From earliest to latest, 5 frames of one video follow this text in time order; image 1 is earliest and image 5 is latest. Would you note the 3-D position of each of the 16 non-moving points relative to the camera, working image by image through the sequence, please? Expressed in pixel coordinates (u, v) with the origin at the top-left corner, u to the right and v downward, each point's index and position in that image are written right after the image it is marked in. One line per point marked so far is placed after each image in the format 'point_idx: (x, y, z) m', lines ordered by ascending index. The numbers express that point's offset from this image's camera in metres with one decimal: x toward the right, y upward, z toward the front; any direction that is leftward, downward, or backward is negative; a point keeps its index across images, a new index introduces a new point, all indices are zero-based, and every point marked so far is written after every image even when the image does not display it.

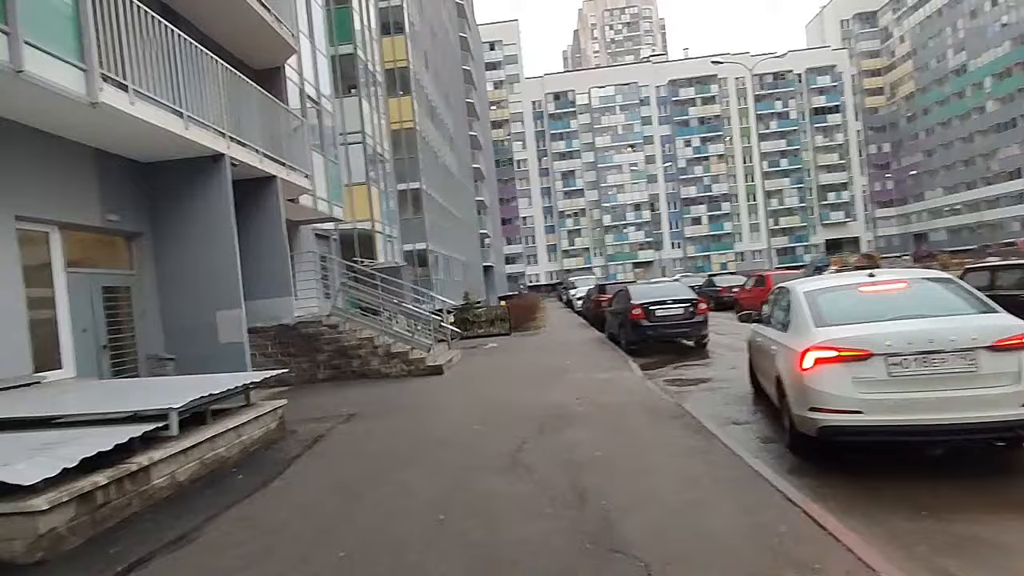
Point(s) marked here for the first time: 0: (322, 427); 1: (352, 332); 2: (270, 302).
0: (-2.8, -2.1, +8.7) m
1: (-3.9, -1.1, +14.1) m
2: (-5.7, -0.3, +13.7) m
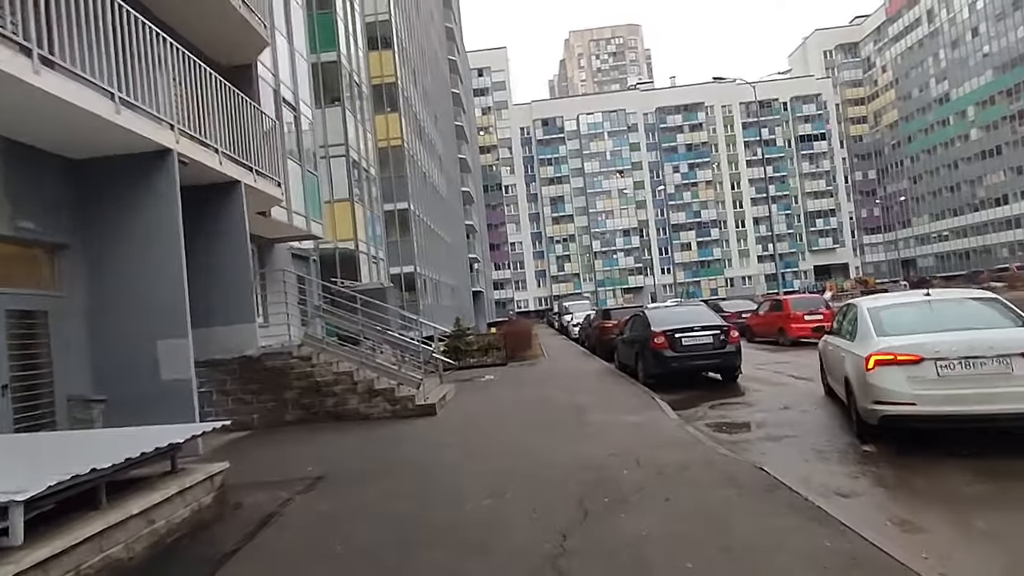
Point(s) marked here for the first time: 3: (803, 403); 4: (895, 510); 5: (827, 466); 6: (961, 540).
0: (-2.6, -2.3, +6.6) m
1: (-3.8, -1.6, +12.0) m
2: (-5.6, -0.8, +11.5) m
3: (+5.3, -2.1, +10.7) m
4: (+3.5, -2.0, +5.3) m
5: (+3.6, -2.0, +6.7) m
6: (+3.5, -2.0, +4.6) m
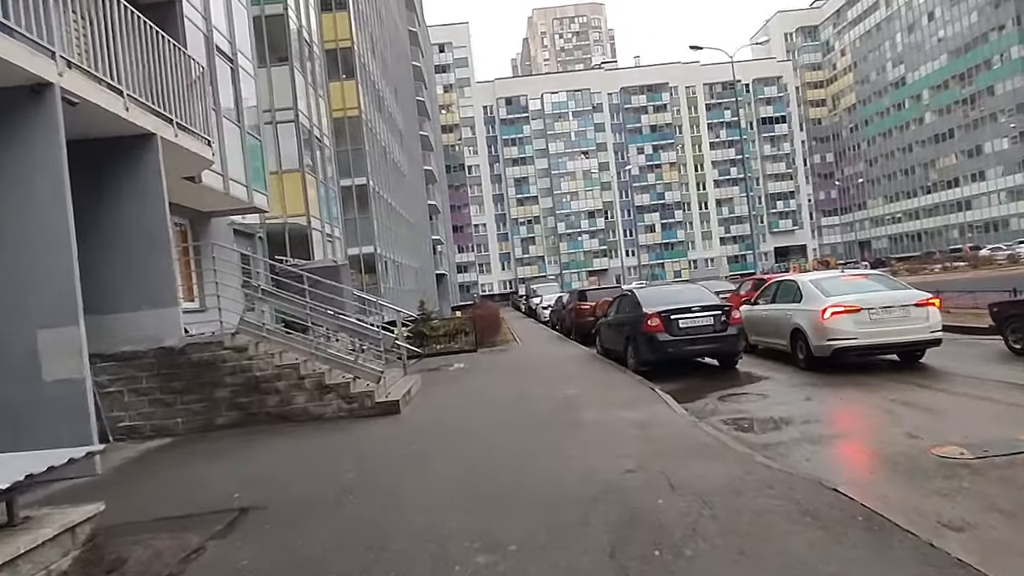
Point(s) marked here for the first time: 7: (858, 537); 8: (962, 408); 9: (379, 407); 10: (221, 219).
0: (-2.7, -2.1, +4.7) m
1: (-4.2, -1.2, +10.0) m
2: (-6.0, -0.4, +9.4) m
3: (+4.9, -1.6, +9.4) m
4: (+3.5, -1.7, +3.9) m
5: (+3.5, -1.7, +5.3) m
6: (+3.6, -1.7, +3.2) m
7: (+2.3, -1.6, +4.0) m
8: (+5.8, -1.6, +7.5) m
9: (-2.3, -2.0, +10.0) m
10: (-7.8, +1.8, +15.7) m
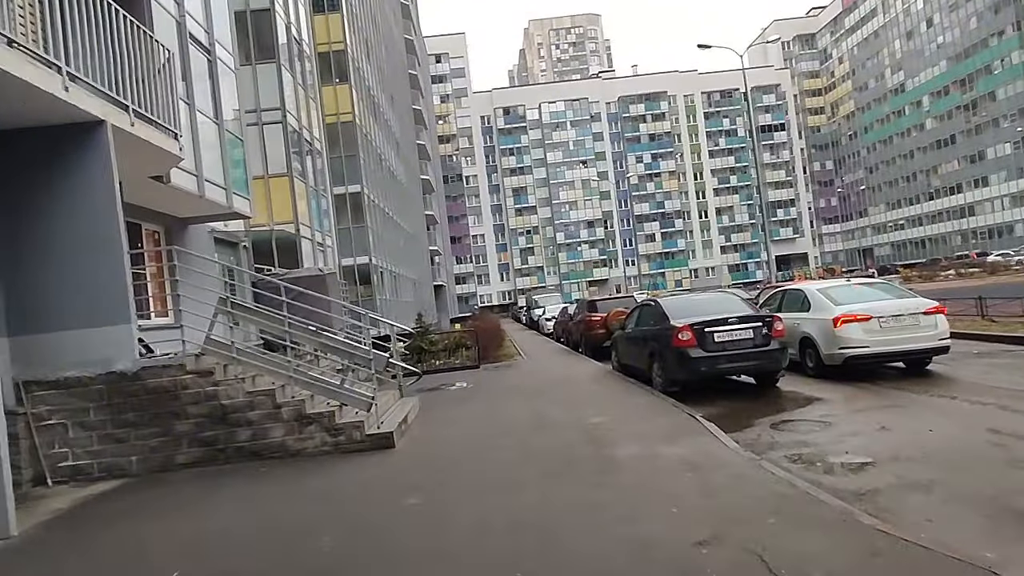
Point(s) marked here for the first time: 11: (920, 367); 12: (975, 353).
0: (-2.4, -2.2, +3.3) m
1: (-4.0, -1.4, +8.6) m
2: (-5.8, -0.6, +8.0) m
3: (+5.2, -1.7, +7.9) m
4: (+3.7, -1.7, +2.4) m
5: (+3.7, -1.8, +3.8) m
6: (+3.8, -1.7, +1.7) m
7: (+2.5, -1.6, +2.5) m
8: (+6.0, -1.6, +6.1) m
9: (-2.1, -2.2, +8.5) m
10: (-7.6, +1.5, +14.3) m
11: (+8.0, -1.5, +11.2) m
12: (+10.1, -1.4, +12.8) m
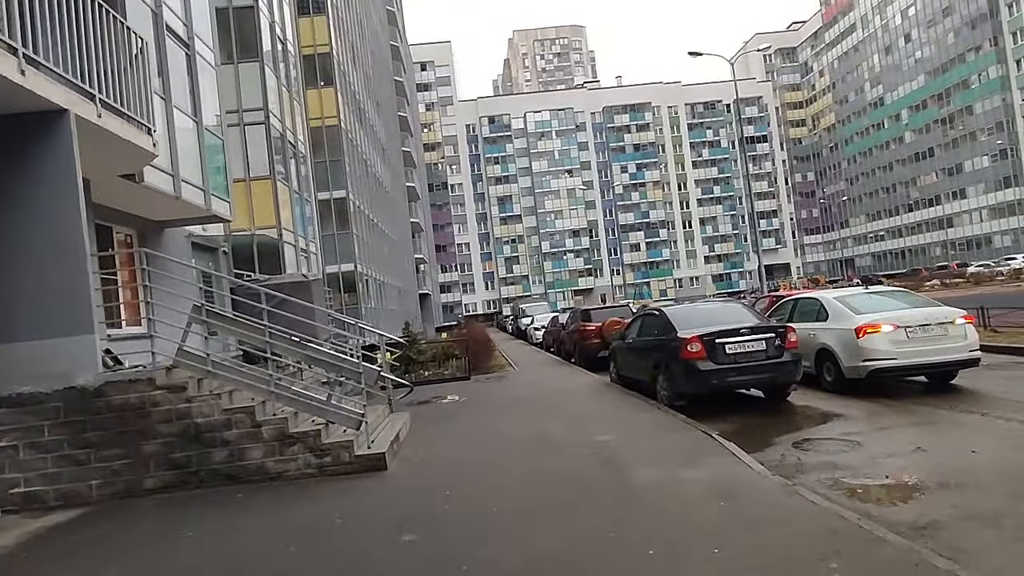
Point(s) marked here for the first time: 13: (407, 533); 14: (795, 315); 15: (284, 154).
0: (-2.3, -2.2, +2.5) m
1: (-3.9, -1.5, +7.8) m
2: (-5.7, -0.7, +7.2) m
3: (+5.2, -1.8, +7.4) m
4: (+3.9, -1.8, +1.9) m
5: (+3.9, -1.8, +3.2) m
6: (+4.0, -1.7, +1.2) m
7: (+2.7, -1.6, +1.9) m
8: (+6.1, -1.7, +5.6) m
9: (-2.0, -2.3, +7.8) m
10: (-7.7, +1.3, +13.5) m
11: (+7.9, -1.7, +10.8) m
12: (+10.0, -1.6, +12.4) m
13: (-1.0, -2.3, +5.5) m
14: (+5.9, -0.6, +12.2) m
15: (-7.4, +4.3, +19.1) m
